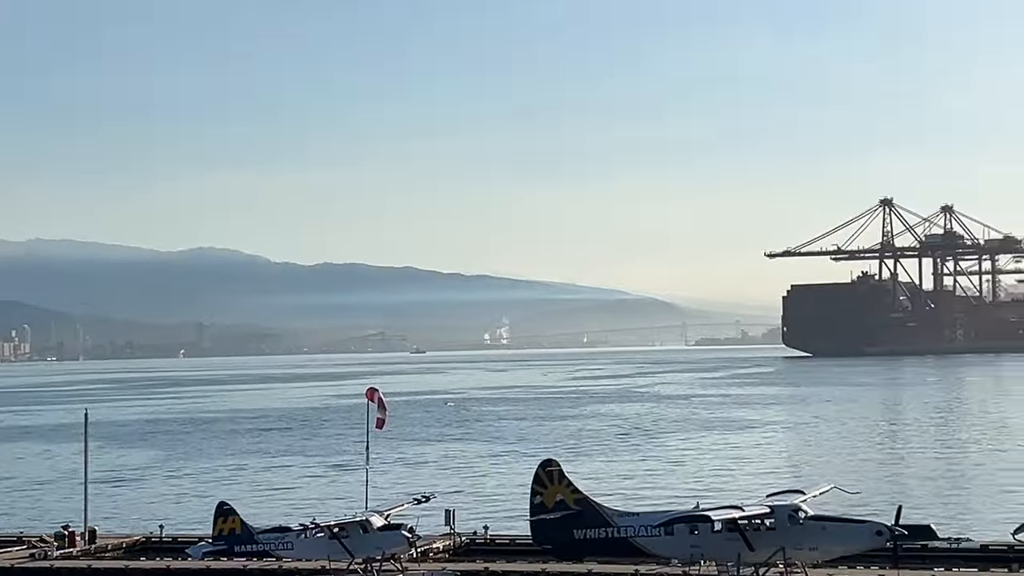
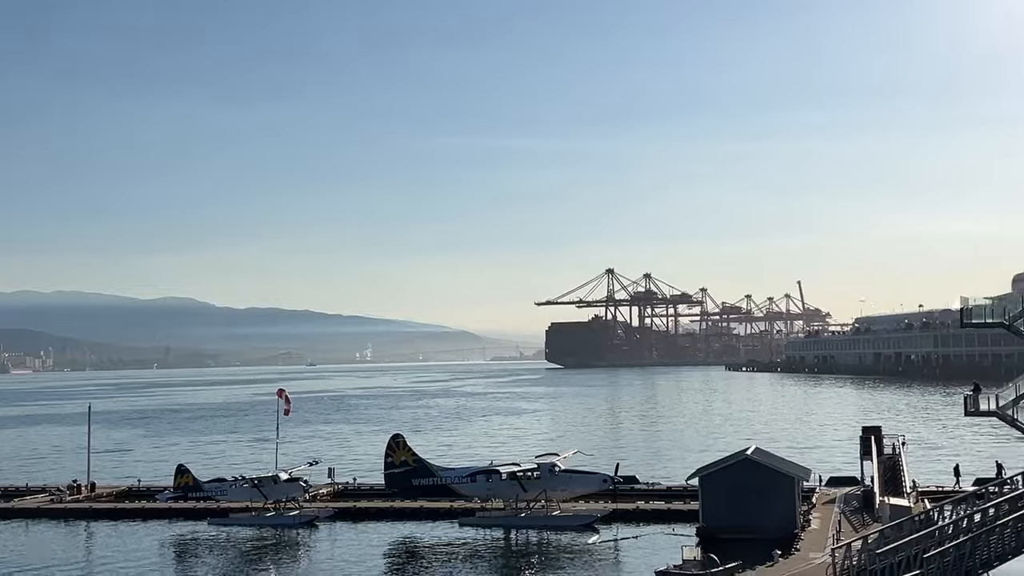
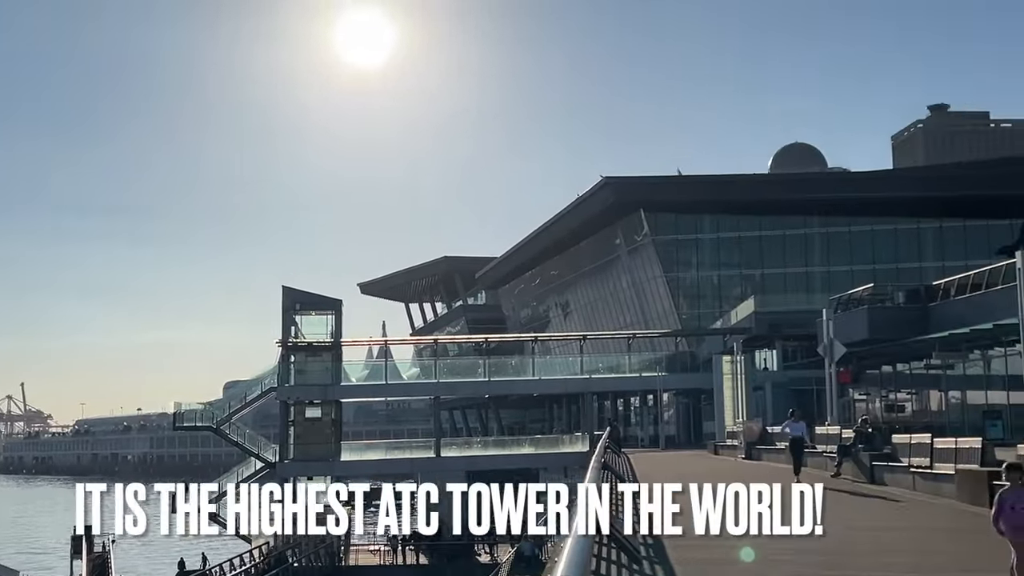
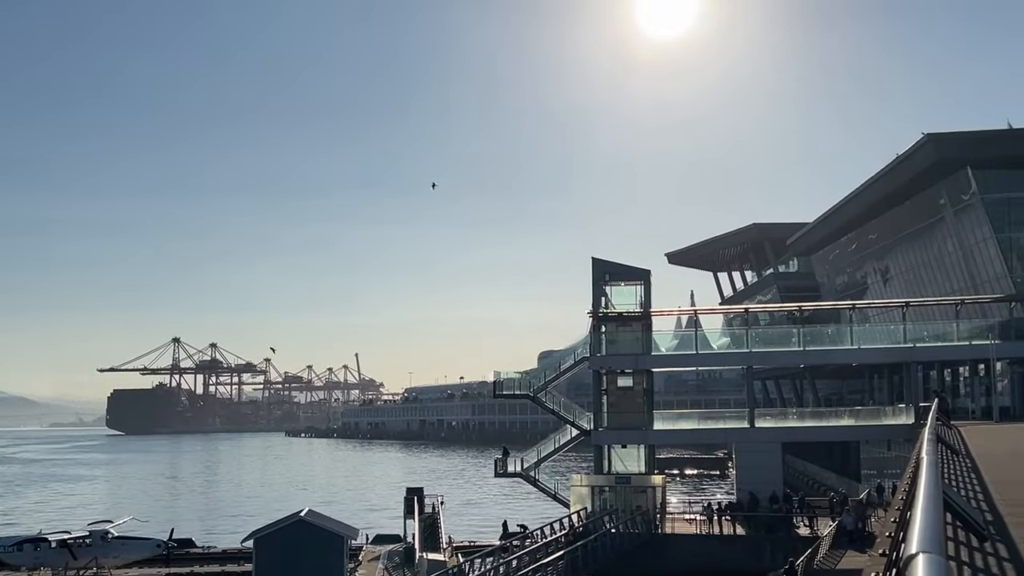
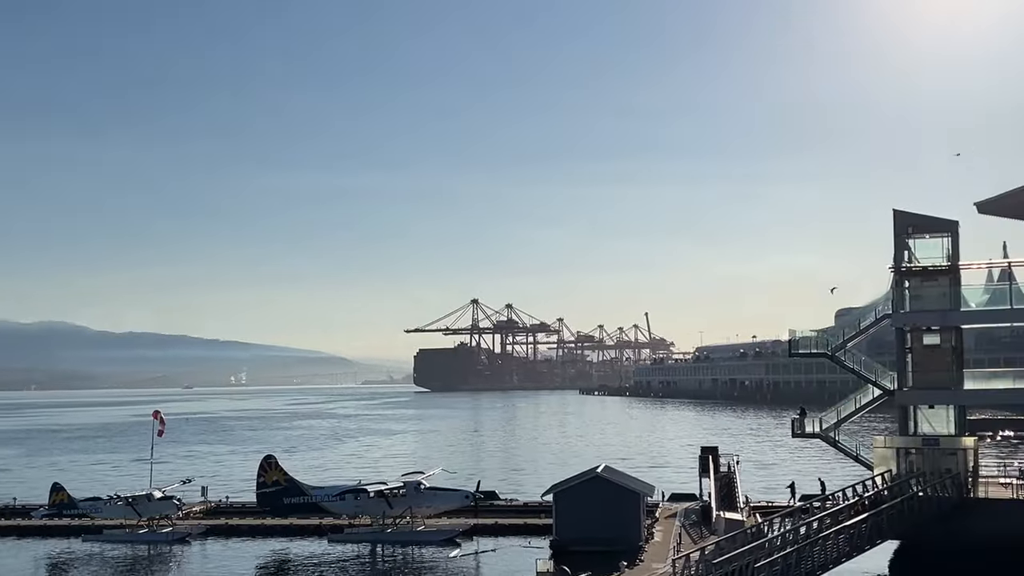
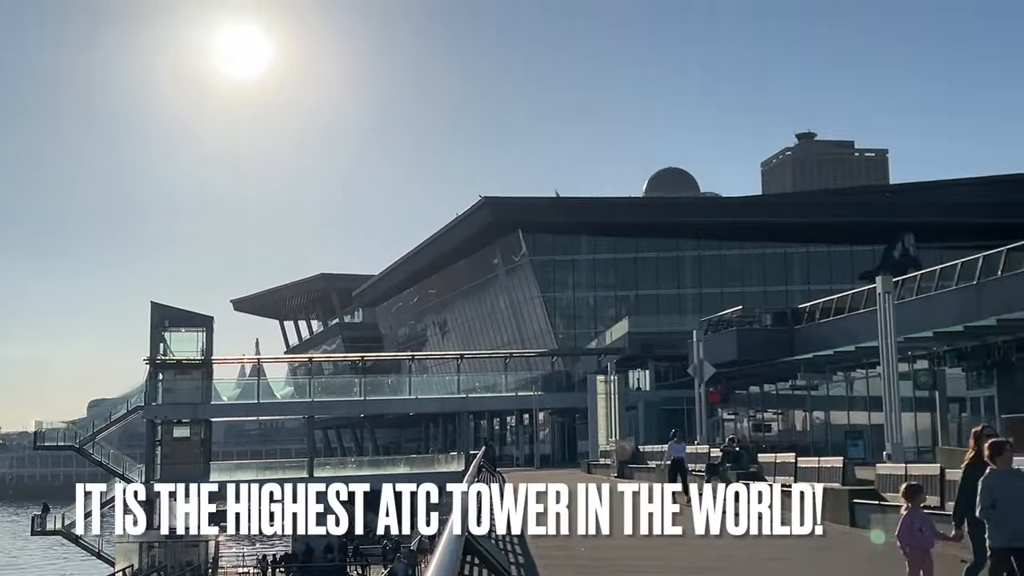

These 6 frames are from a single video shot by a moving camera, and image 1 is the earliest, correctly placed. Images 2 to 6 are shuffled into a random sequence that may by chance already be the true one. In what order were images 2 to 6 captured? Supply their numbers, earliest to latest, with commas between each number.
2, 5, 4, 3, 6
